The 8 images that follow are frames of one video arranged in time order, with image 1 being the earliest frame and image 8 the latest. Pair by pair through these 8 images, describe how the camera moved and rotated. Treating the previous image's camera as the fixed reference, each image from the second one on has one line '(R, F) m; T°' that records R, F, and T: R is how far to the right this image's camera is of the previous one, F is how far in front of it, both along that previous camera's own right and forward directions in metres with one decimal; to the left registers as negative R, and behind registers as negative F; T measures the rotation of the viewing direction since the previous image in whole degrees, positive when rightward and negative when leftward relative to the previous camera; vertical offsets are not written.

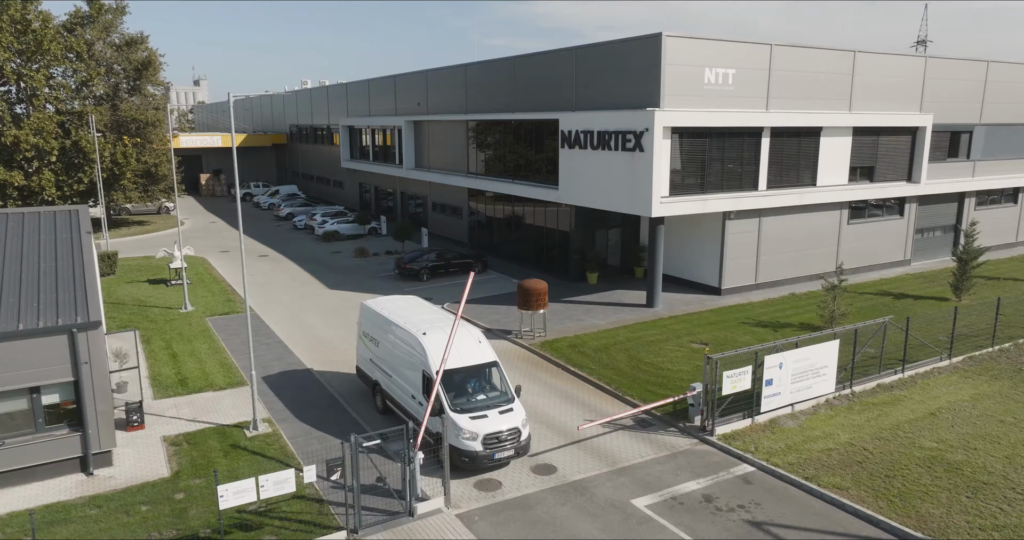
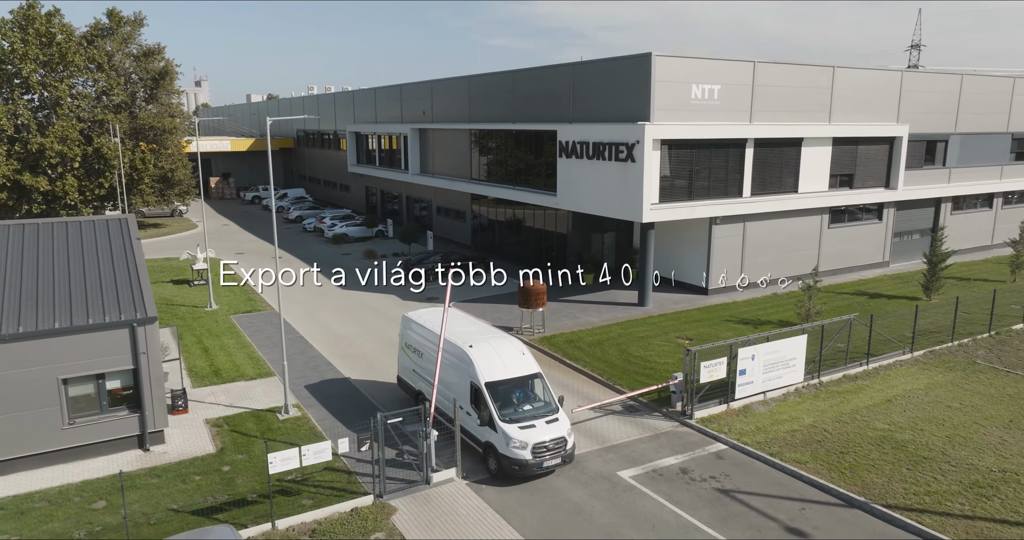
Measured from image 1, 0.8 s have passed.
(0.0, -1.8) m; 0°
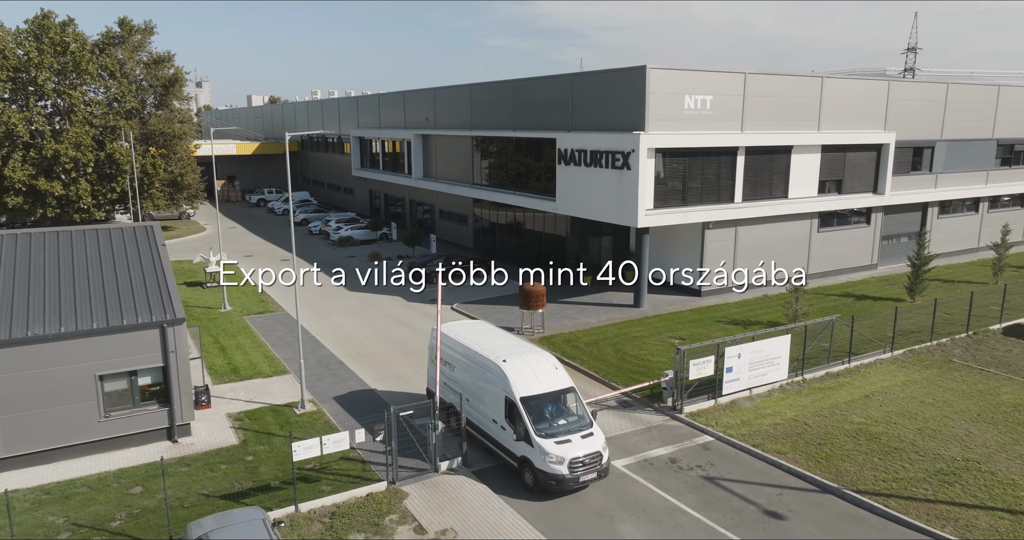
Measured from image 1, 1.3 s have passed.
(0.0, -1.1) m; 0°
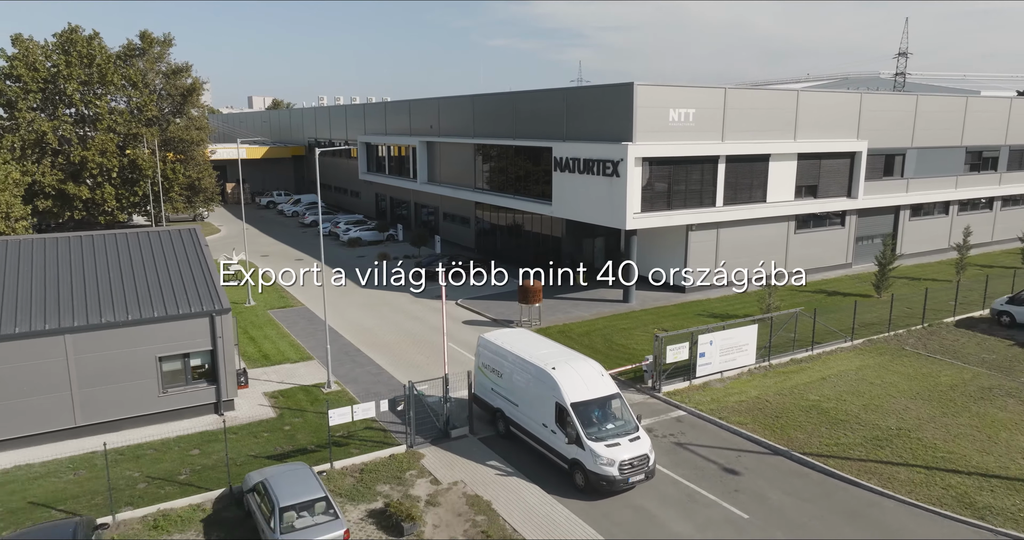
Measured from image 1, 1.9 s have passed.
(0.0, -2.5) m; 0°
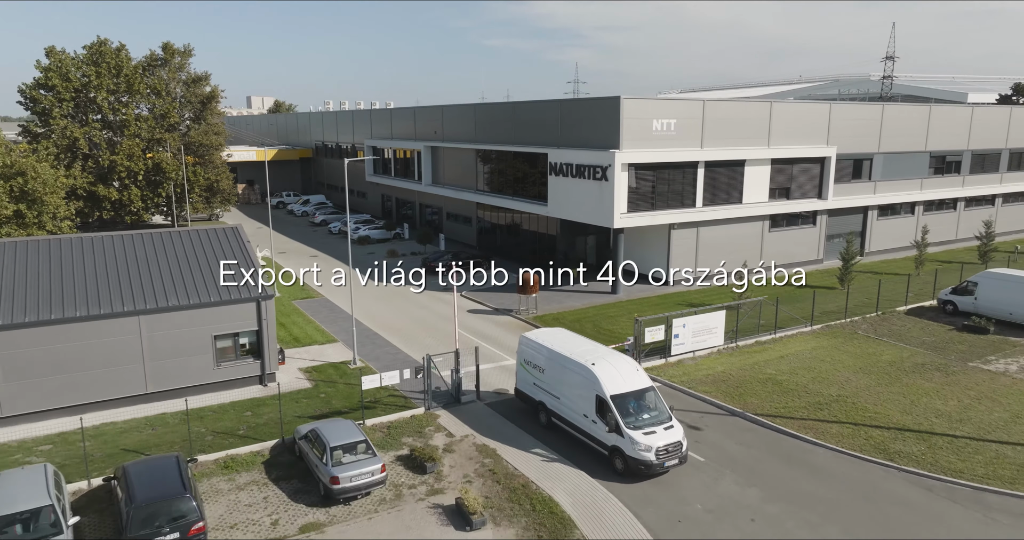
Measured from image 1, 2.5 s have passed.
(-0.1, -3.2) m; 0°
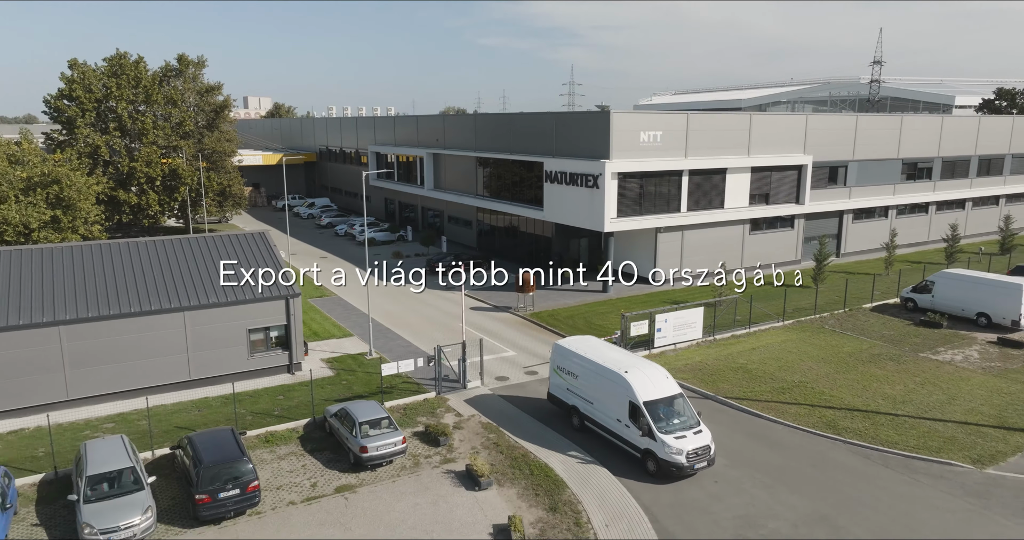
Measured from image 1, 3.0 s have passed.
(-0.1, -2.6) m; 0°
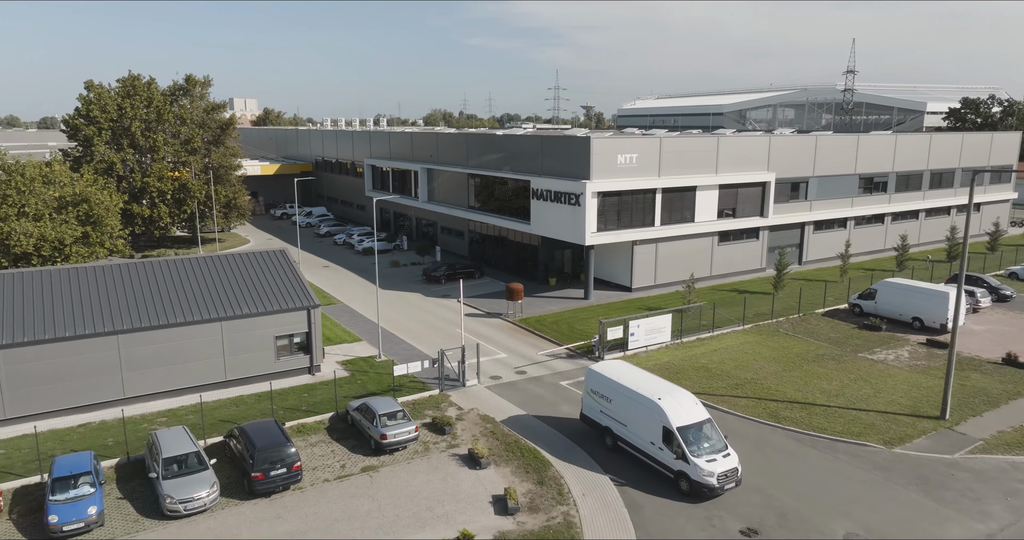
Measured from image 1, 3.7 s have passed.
(-0.2, -3.6) m; +1°
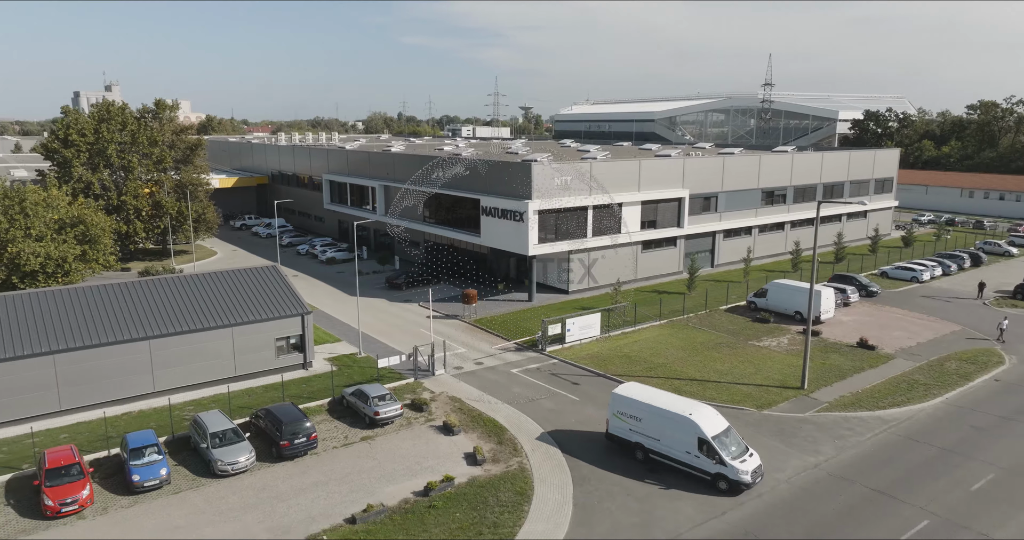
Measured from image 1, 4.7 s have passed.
(-0.8, -6.2) m; +5°
